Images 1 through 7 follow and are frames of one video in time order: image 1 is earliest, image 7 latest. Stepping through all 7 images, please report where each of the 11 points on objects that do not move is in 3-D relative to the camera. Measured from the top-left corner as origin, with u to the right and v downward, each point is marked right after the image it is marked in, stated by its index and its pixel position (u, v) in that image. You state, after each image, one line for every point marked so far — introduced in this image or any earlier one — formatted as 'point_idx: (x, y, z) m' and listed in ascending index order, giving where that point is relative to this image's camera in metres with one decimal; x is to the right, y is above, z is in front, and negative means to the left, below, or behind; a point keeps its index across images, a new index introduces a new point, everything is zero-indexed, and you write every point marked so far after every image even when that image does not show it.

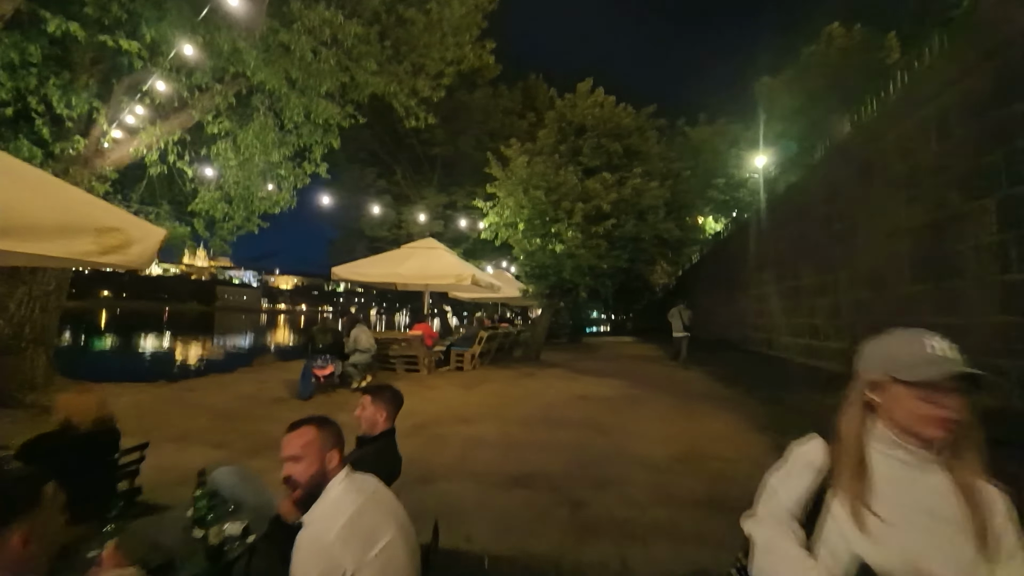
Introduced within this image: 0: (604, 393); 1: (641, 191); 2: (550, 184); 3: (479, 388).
0: (+1.9, -2.3, +9.9) m
1: (+3.9, +2.9, +14.0) m
2: (+1.1, +3.0, +14.0) m
3: (-0.8, -2.3, +10.8) m
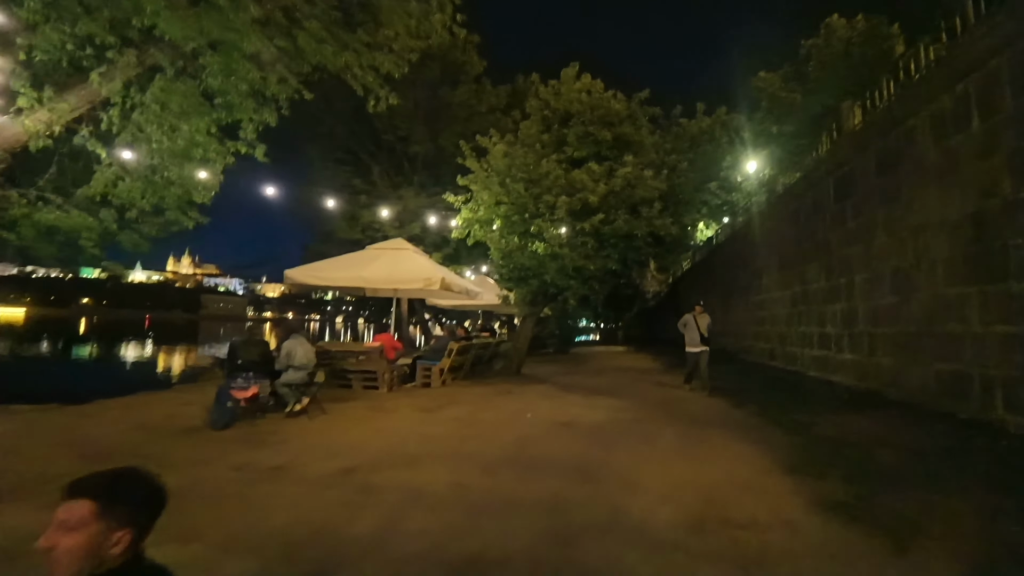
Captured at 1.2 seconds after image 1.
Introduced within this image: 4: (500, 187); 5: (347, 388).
0: (+1.3, -2.3, +8.2) m
1: (+3.2, +2.8, +12.5) m
2: (+0.5, +2.9, +12.4) m
3: (-1.4, -2.3, +9.1) m
4: (-0.3, +2.7, +12.6) m
5: (-4.1, -2.4, +11.7) m
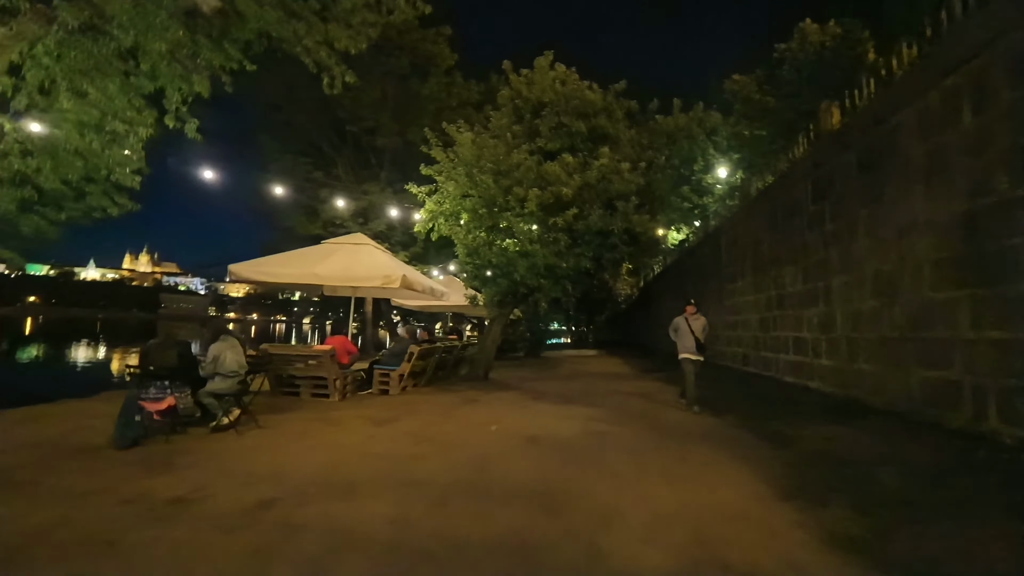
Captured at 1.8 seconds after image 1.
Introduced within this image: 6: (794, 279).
0: (+0.7, -2.3, +7.4) m
1: (+2.4, +2.8, +11.8) m
2: (-0.3, +2.9, +11.5) m
3: (-2.0, -2.3, +8.1) m
4: (-1.1, +2.7, +11.7) m
5: (-4.8, -2.4, +10.5) m
6: (+8.0, +0.2, +13.5) m
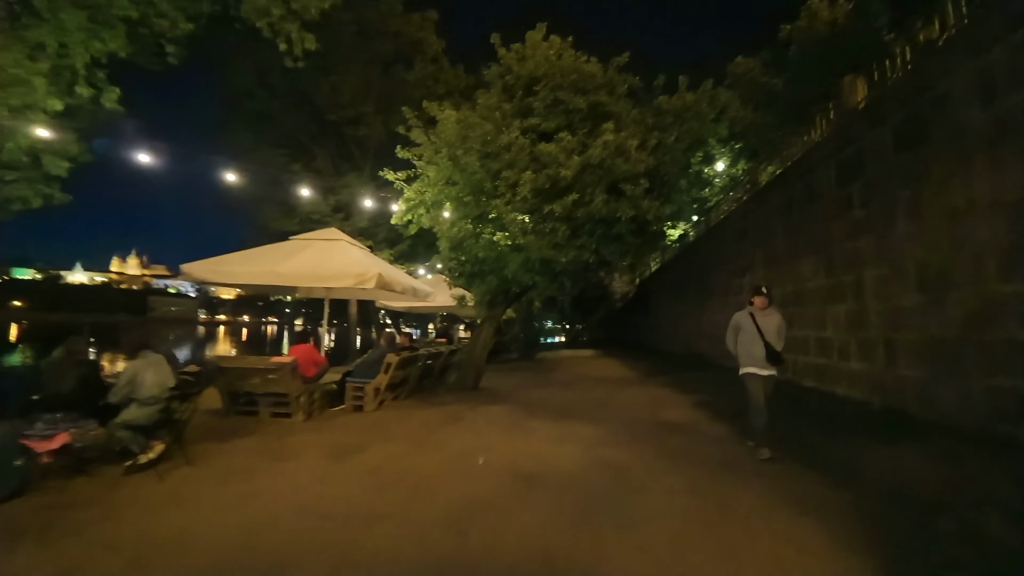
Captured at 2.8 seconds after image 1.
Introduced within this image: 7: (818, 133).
0: (+0.6, -2.3, +6.0) m
1: (+2.2, +2.8, +10.4) m
2: (-0.5, +2.9, +10.1) m
3: (-2.1, -2.3, +6.6) m
4: (-1.3, +2.7, +10.2) m
5: (-5.0, -2.4, +9.0) m
6: (+7.7, +0.4, +12.2) m
7: (+8.5, +4.3, +13.2) m
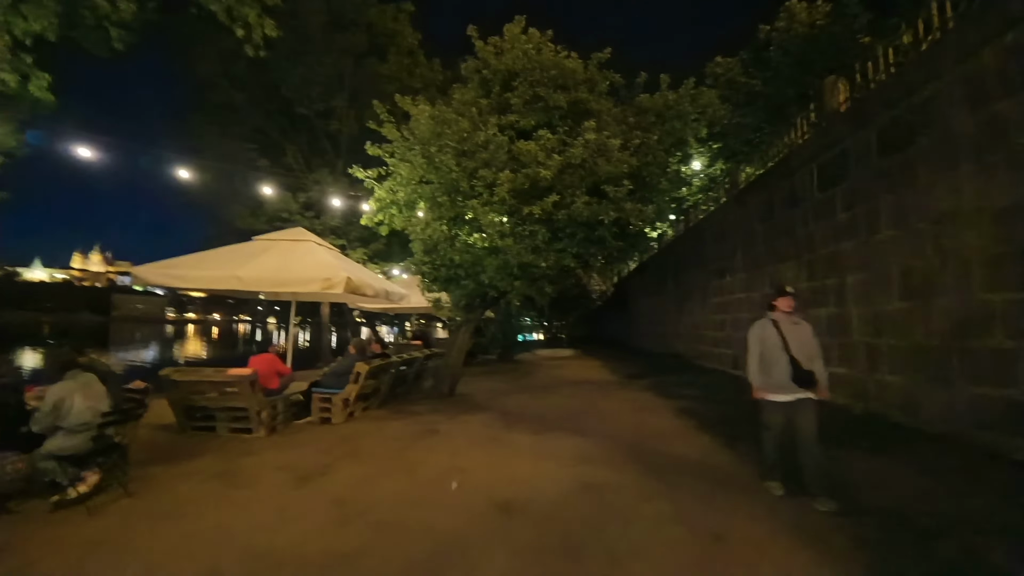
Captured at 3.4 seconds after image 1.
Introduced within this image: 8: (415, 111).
0: (+0.3, -2.4, +5.6) m
1: (+1.8, +2.7, +10.0) m
2: (-1.0, +2.8, +9.6) m
3: (-2.4, -2.4, +6.1) m
4: (-1.8, +2.6, +9.7) m
5: (-5.4, -2.5, +8.4) m
6: (+7.2, +0.3, +12.1) m
7: (+7.9, +4.2, +13.1) m
8: (-2.1, +3.8, +10.2) m
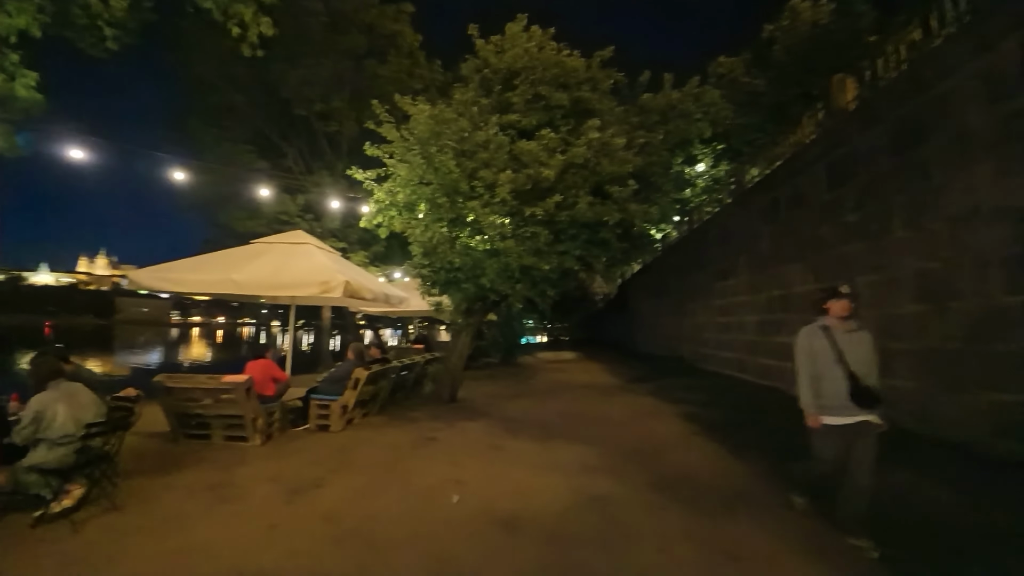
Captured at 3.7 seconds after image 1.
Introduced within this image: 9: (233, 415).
0: (+0.4, -2.4, +5.3) m
1: (+1.8, +2.7, +9.8) m
2: (-0.9, +2.8, +9.4) m
3: (-2.4, -2.5, +5.9) m
4: (-1.8, +2.5, +9.5) m
5: (-5.3, -2.6, +8.2) m
6: (+7.2, +0.2, +11.8) m
7: (+7.9, +4.2, +12.9) m
8: (-2.1, +3.7, +10.0) m
9: (-4.7, -2.1, +8.0) m
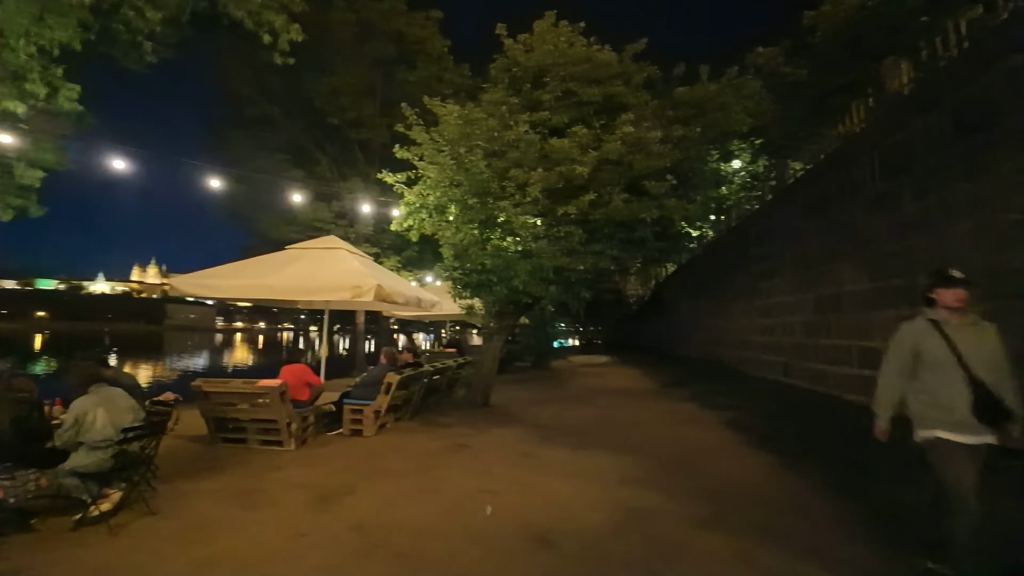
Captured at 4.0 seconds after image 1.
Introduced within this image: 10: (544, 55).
0: (+0.8, -2.4, +5.0) m
1: (+2.4, +2.7, +9.4) m
2: (-0.3, +2.7, +9.2) m
3: (-2.0, -2.5, +5.7) m
4: (-1.2, +2.5, +9.4) m
5: (-4.8, -2.7, +8.2) m
6: (+8.0, +0.3, +11.1) m
7: (+8.7, +4.2, +12.1) m
8: (-1.4, +3.7, +9.9) m
9: (-4.1, -2.2, +8.0) m
10: (+0.7, +4.9, +10.2) m
